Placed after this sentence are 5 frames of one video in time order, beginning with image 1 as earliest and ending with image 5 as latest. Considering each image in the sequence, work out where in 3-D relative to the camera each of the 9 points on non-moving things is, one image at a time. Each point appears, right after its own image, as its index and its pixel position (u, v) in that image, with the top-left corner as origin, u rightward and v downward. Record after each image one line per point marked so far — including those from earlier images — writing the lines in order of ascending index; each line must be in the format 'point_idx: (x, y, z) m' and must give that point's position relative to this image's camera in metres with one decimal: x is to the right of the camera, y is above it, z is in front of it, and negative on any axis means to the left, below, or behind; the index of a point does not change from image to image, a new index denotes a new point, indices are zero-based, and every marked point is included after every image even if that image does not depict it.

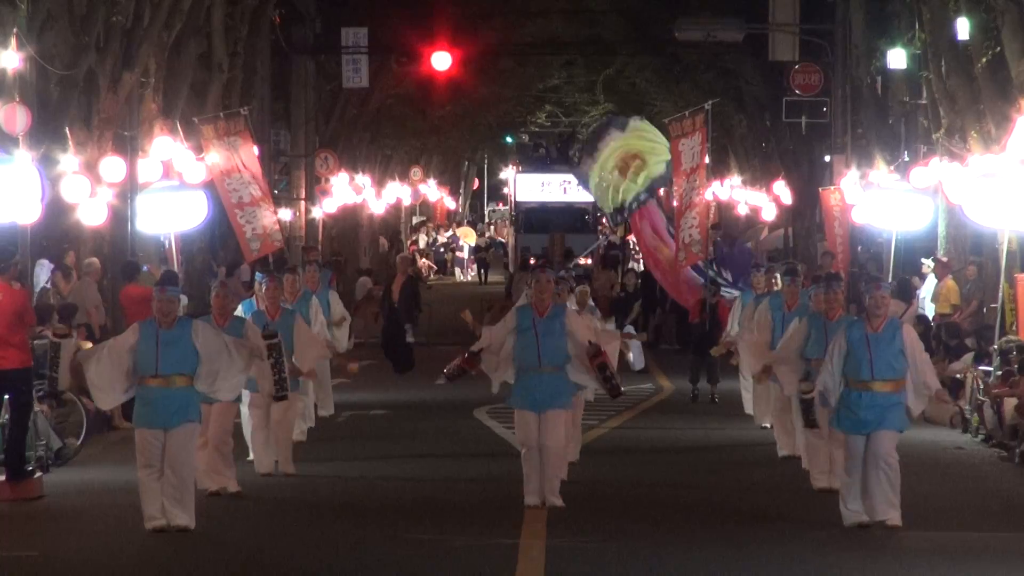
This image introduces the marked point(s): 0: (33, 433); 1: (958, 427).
0: (-4.4, -1.4, +15.4) m
1: (+4.8, -1.5, +17.6) m
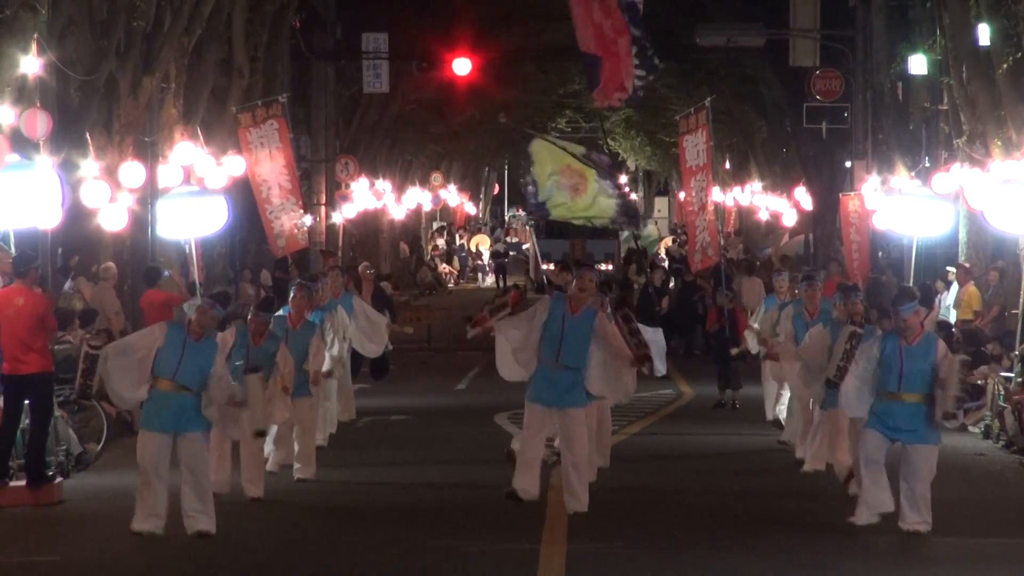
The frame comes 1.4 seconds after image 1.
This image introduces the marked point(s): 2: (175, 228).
0: (-4.3, -1.4, +15.4) m
1: (+4.9, -1.5, +17.6) m
2: (-4.0, +0.8, +20.0) m
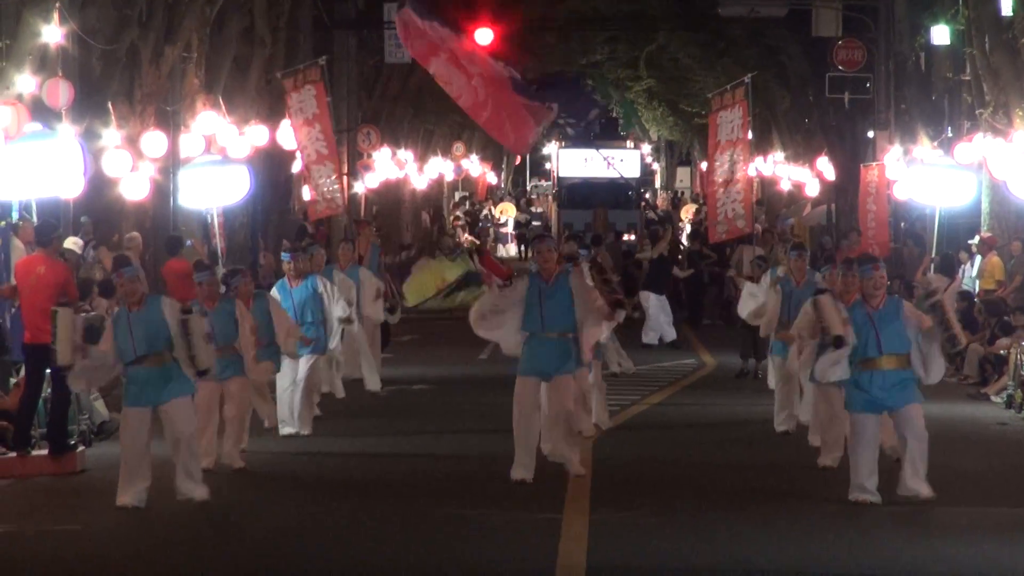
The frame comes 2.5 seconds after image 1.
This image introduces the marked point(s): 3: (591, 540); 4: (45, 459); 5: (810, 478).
0: (-4.1, -1.1, +15.4) m
1: (+5.1, -1.2, +17.6) m
2: (-3.8, +1.1, +20.0) m
3: (+0.6, -1.8, +11.8) m
4: (-4.1, -1.5, +14.4) m
5: (+2.5, -1.6, +14.0) m
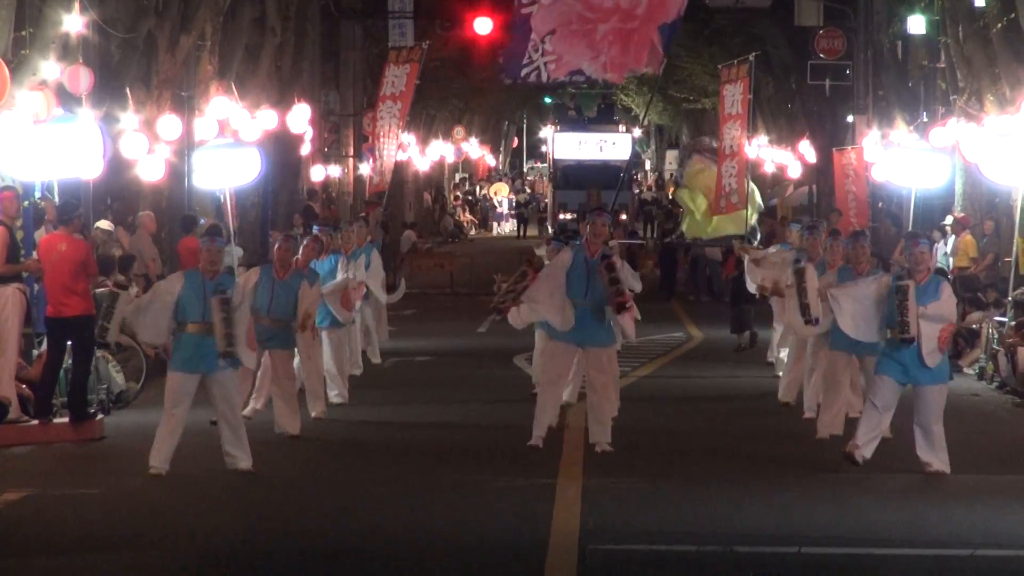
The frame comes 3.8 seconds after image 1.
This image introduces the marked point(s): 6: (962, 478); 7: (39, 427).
0: (-4.1, -0.9, +16.2) m
1: (+5.1, -1.0, +18.4) m
2: (-3.8, +1.4, +20.8) m
3: (+0.6, -1.6, +12.6) m
4: (-4.1, -1.3, +15.2) m
5: (+2.5, -1.4, +14.8) m
6: (+3.5, -1.5, +13.0) m
7: (-4.4, -1.3, +15.2) m
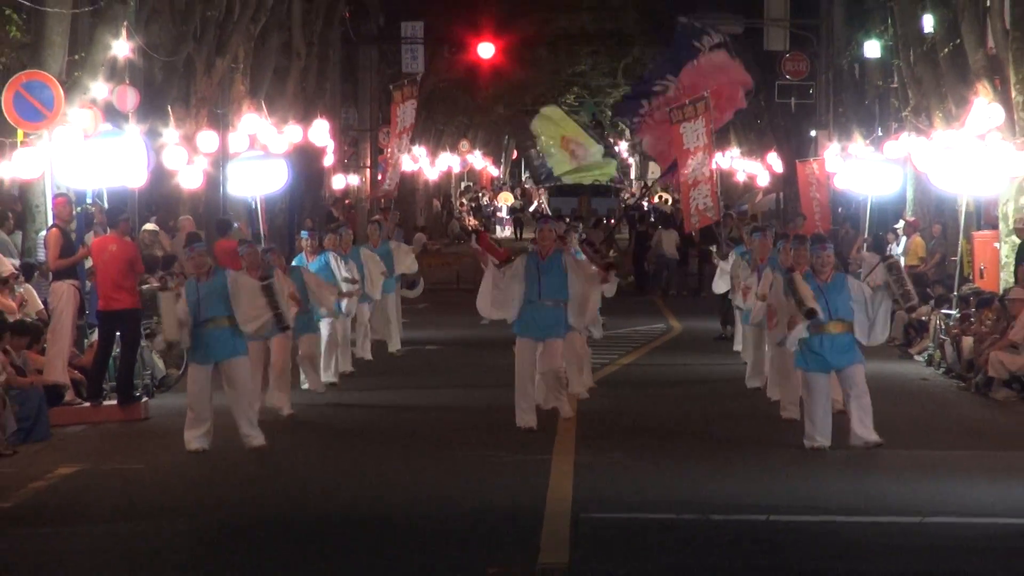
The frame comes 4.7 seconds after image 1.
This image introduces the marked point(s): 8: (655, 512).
0: (-4.1, -0.8, +18.2) m
1: (+5.2, -0.9, +20.2) m
2: (-3.8, +1.4, +22.8) m
3: (+0.6, -1.6, +14.5) m
4: (-4.1, -1.2, +17.2) m
5: (+2.5, -1.4, +16.7) m
6: (+3.5, -1.4, +14.9) m
7: (-4.4, -1.2, +17.2) m
8: (+1.0, -1.7, +12.8) m
